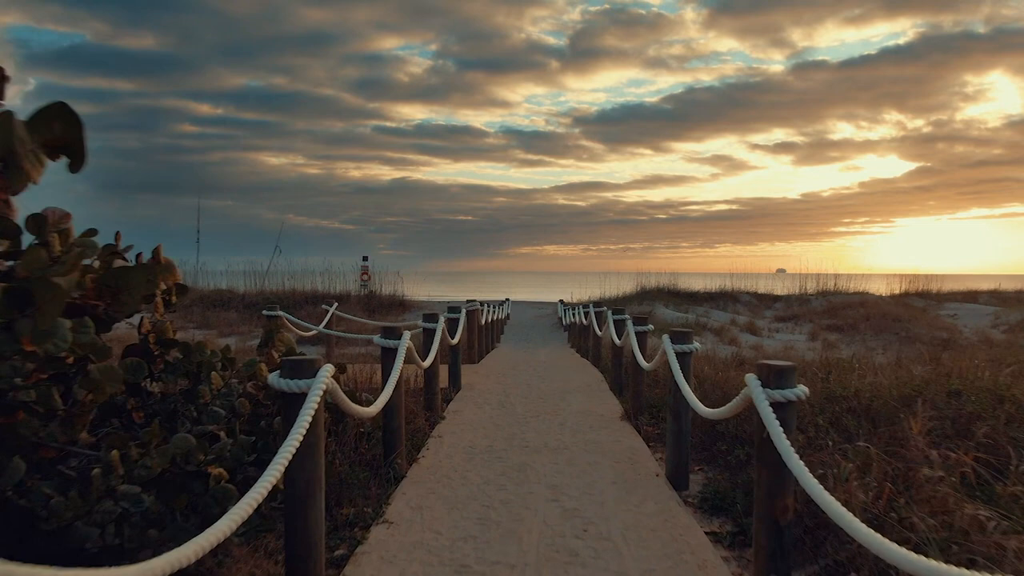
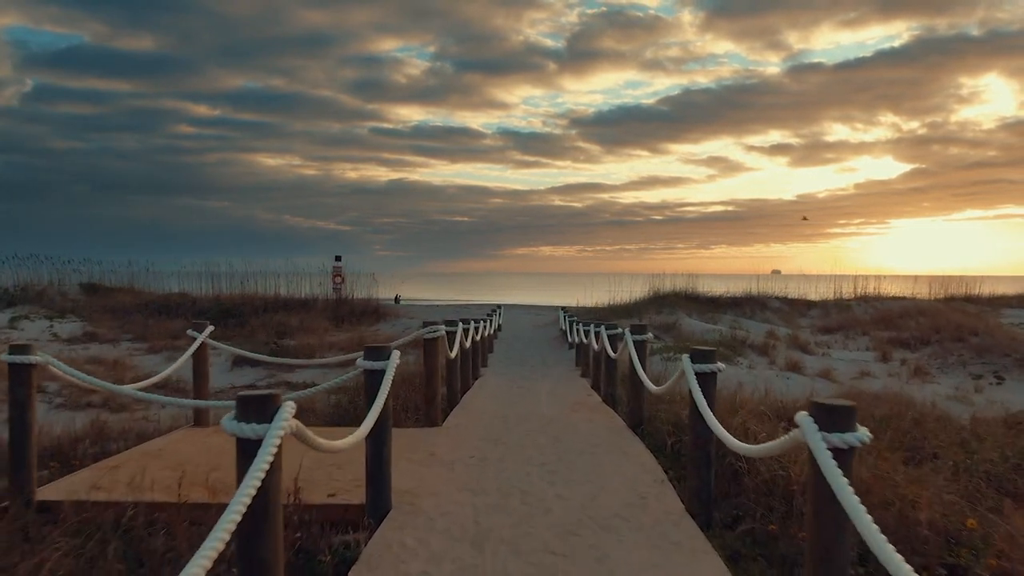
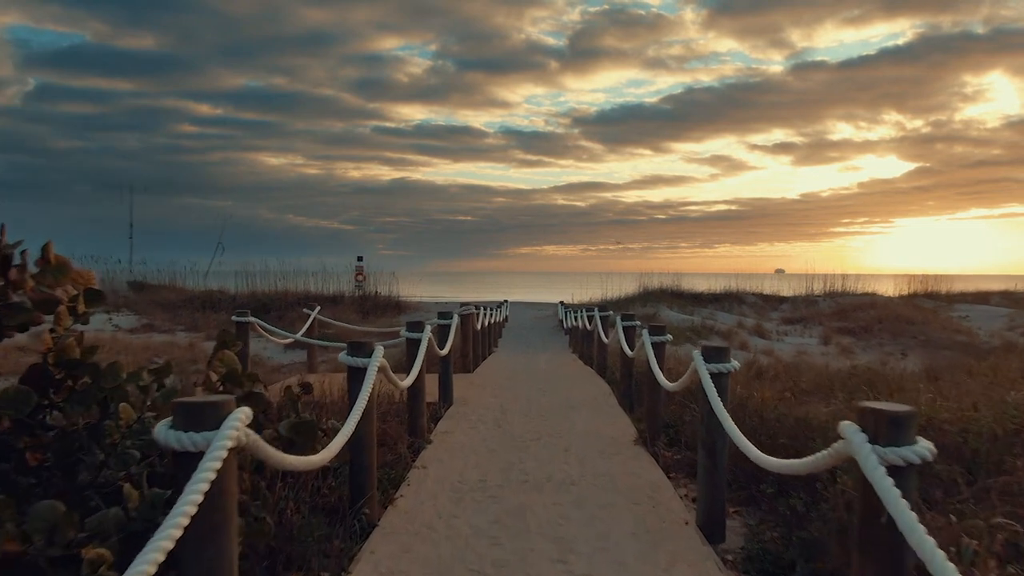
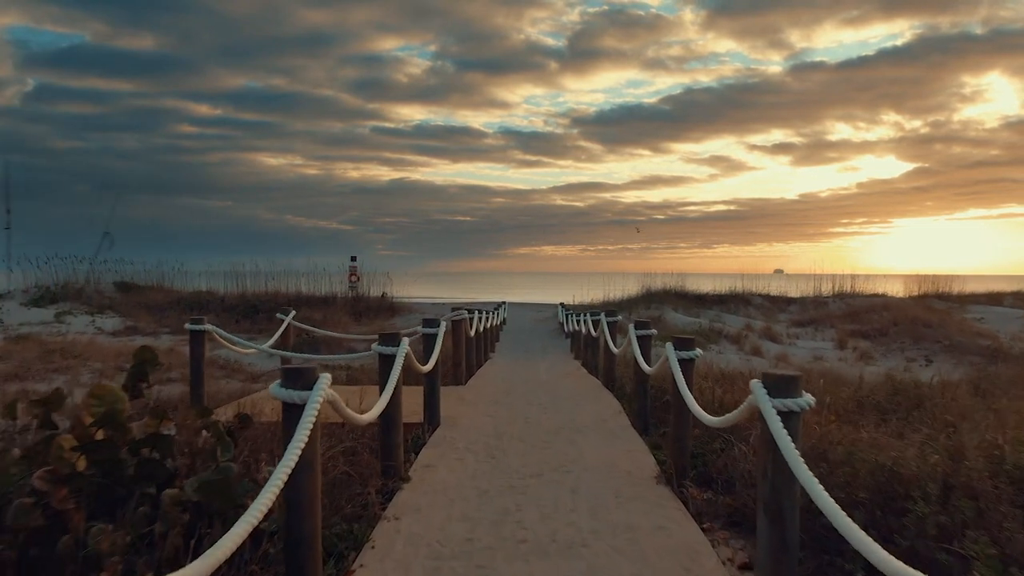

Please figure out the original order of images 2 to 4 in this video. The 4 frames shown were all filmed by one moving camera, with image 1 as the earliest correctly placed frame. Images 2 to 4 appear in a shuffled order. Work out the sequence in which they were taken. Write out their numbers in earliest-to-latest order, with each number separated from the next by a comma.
3, 4, 2
